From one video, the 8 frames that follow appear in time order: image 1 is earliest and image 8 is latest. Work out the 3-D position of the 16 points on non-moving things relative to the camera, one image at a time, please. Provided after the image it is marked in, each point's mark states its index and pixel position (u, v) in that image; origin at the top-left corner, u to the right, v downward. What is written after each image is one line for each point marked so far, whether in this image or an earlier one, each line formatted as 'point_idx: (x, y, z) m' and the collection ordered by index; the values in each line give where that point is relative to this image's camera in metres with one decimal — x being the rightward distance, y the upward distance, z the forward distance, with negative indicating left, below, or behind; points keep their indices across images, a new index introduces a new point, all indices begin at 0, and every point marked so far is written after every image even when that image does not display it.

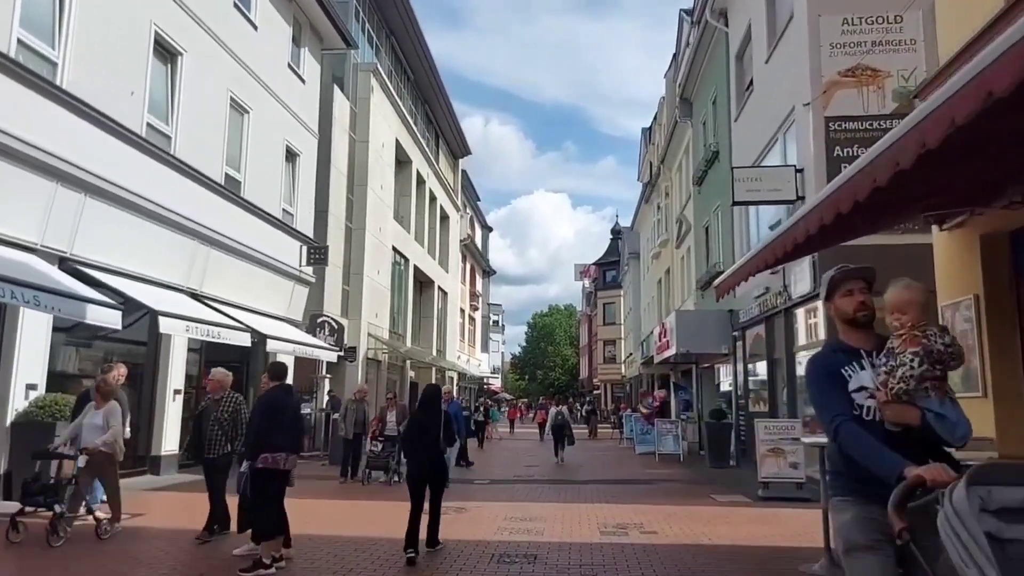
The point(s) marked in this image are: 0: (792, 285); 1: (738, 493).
0: (+5.5, 0.0, +13.3) m
1: (+4.2, -3.8, +12.7) m
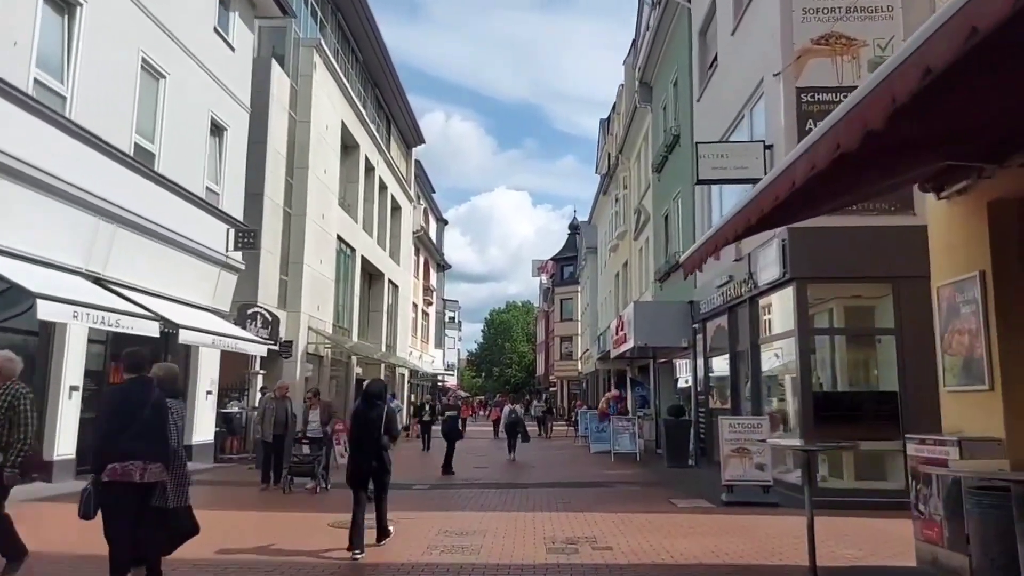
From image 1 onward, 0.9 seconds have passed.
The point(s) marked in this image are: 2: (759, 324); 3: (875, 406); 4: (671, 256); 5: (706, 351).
0: (+4.4, +0.3, +12.2) m
1: (+3.2, -3.5, +11.6) m
2: (+4.6, -0.7, +12.7) m
3: (+5.6, -1.9, +10.7) m
4: (+4.6, +0.9, +19.7) m
5: (+4.6, -1.5, +16.2) m
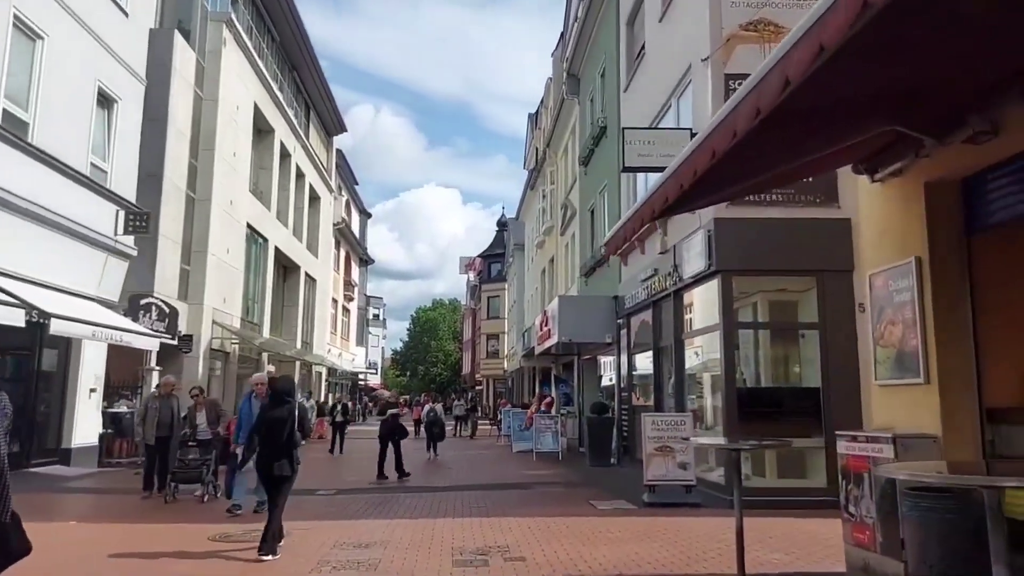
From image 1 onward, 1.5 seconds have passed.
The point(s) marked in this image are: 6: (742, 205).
0: (+3.0, +0.4, +11.9) m
1: (+1.8, -3.4, +11.1) m
2: (+3.1, -0.5, +12.3) m
3: (+4.3, -1.8, +10.5) m
4: (+2.4, +1.1, +19.3) m
5: (+2.8, -1.4, +15.9) m
6: (+3.6, +1.3, +10.6) m
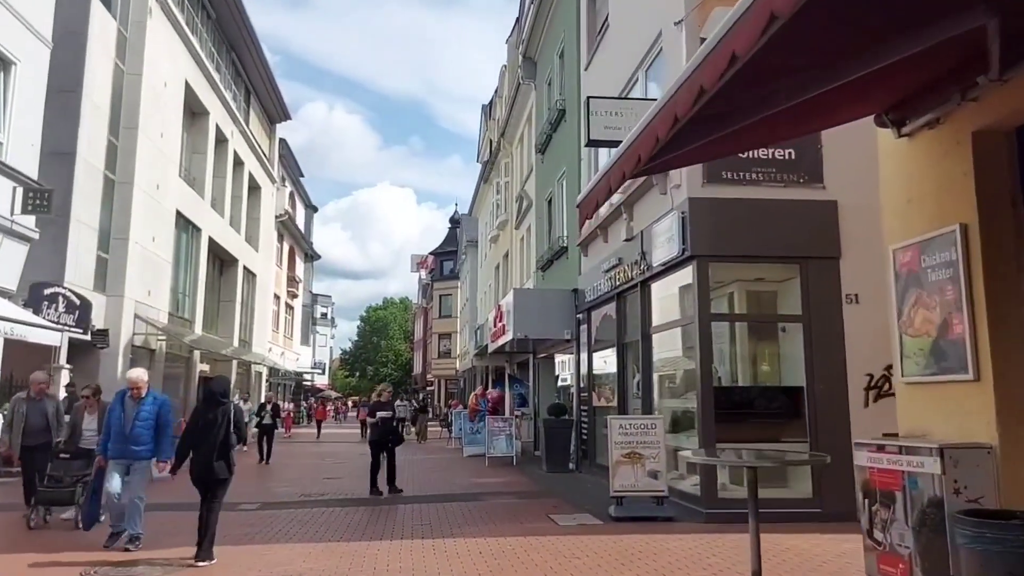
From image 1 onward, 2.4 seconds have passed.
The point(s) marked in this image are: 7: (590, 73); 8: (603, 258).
0: (+2.2, +0.6, +10.7) m
1: (+1.0, -3.2, +9.9) m
2: (+2.3, -0.4, +11.2) m
3: (+3.6, -1.6, +9.4) m
4: (+1.1, +1.2, +18.1) m
5: (+1.7, -1.2, +14.7) m
6: (+2.9, +1.5, +9.5) m
7: (+1.8, +4.9, +15.4) m
8: (+1.8, +0.6, +13.5) m
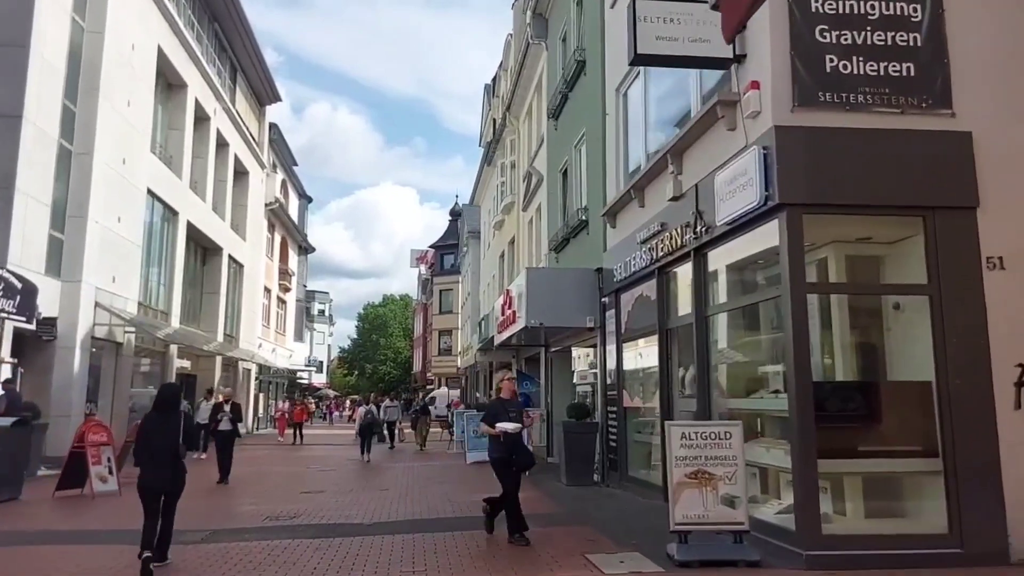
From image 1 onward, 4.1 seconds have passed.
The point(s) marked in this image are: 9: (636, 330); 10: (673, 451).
0: (+2.5, +1.0, +8.3) m
1: (+1.3, -2.8, +7.4) m
2: (+2.6, 0.0, +8.8) m
3: (+3.9, -1.2, +7.0) m
4: (+1.4, +1.7, +15.6) m
5: (+2.0, -0.8, +12.3) m
6: (+3.2, +1.9, +7.0) m
7: (+2.0, +5.3, +13.0) m
8: (+2.1, +1.0, +11.0) m
9: (+2.1, -0.7, +11.6) m
10: (+1.6, -1.7, +6.8) m
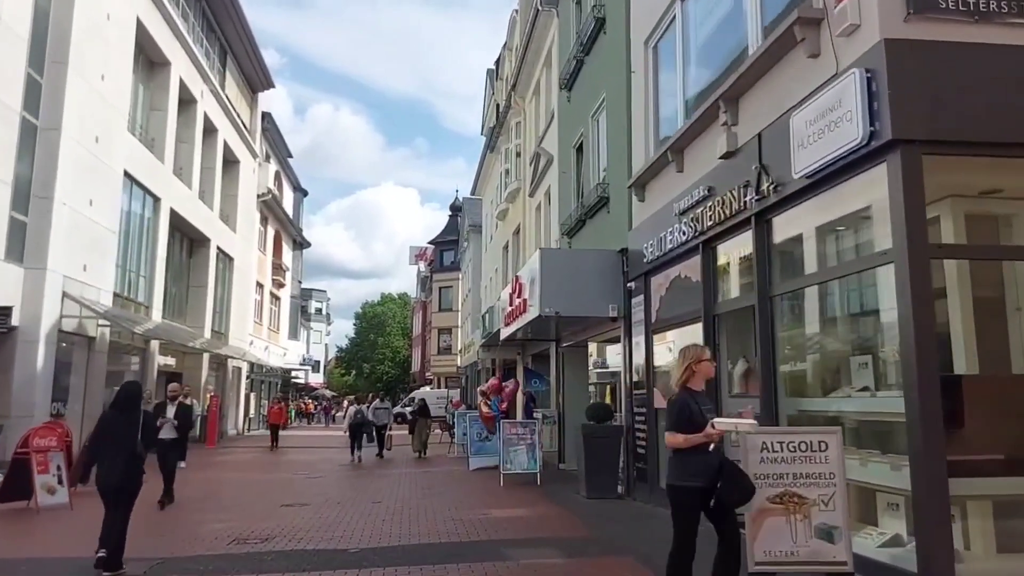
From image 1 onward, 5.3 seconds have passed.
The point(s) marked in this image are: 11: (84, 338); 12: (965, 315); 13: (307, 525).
0: (+2.7, +1.3, +6.6) m
1: (+1.5, -2.5, +5.8) m
2: (+2.8, +0.3, +7.1) m
3: (+4.1, -0.9, +5.4) m
4: (+1.6, +1.9, +14.0) m
5: (+2.1, -0.5, +10.6) m
6: (+3.4, +2.1, +5.4) m
7: (+2.2, +5.5, +11.3) m
8: (+2.3, +1.3, +9.4) m
9: (+2.3, -0.4, +9.9) m
10: (+1.8, -1.4, +5.2) m
11: (-11.9, -1.4, +19.0) m
12: (+3.7, -0.3, +5.4) m
13: (-2.9, -3.3, +9.5) m
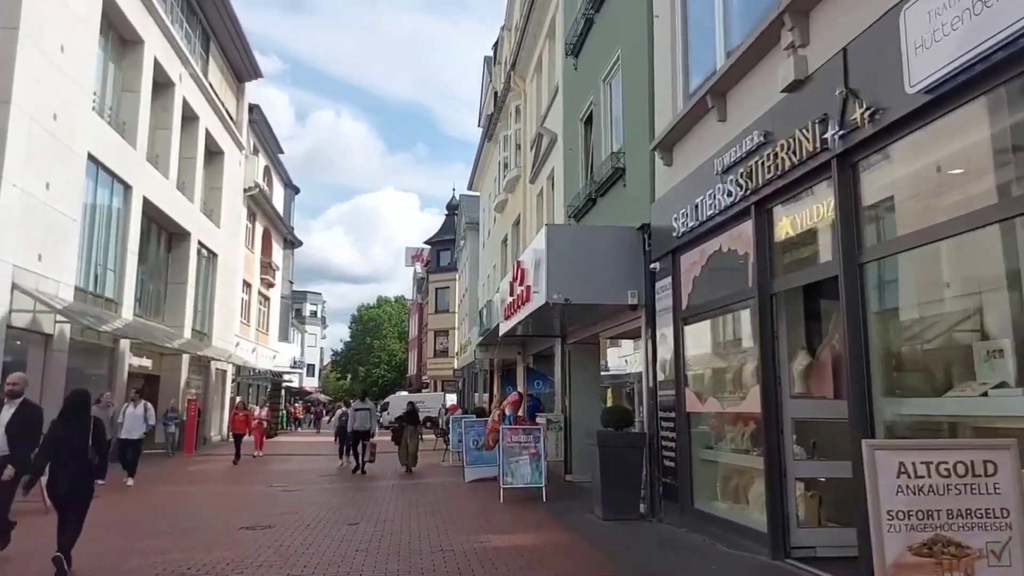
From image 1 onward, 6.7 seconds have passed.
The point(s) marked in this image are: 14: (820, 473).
0: (+2.7, +1.5, +4.9) m
1: (+1.5, -2.2, +4.0) m
2: (+2.8, +0.6, +5.4) m
3: (+4.1, -0.6, +3.6) m
4: (+1.6, +2.2, +12.2) m
5: (+2.2, -0.3, +8.9) m
6: (+3.4, +2.4, +3.7) m
7: (+2.2, +5.8, +9.6) m
8: (+2.3, +1.5, +7.7) m
9: (+2.3, -0.2, +8.2) m
10: (+1.9, -1.1, +3.4) m
11: (-11.9, -1.2, +17.2) m
12: (+3.8, 0.0, +3.7) m
13: (-2.8, -3.1, +7.7) m
14: (+3.0, -1.8, +6.6) m
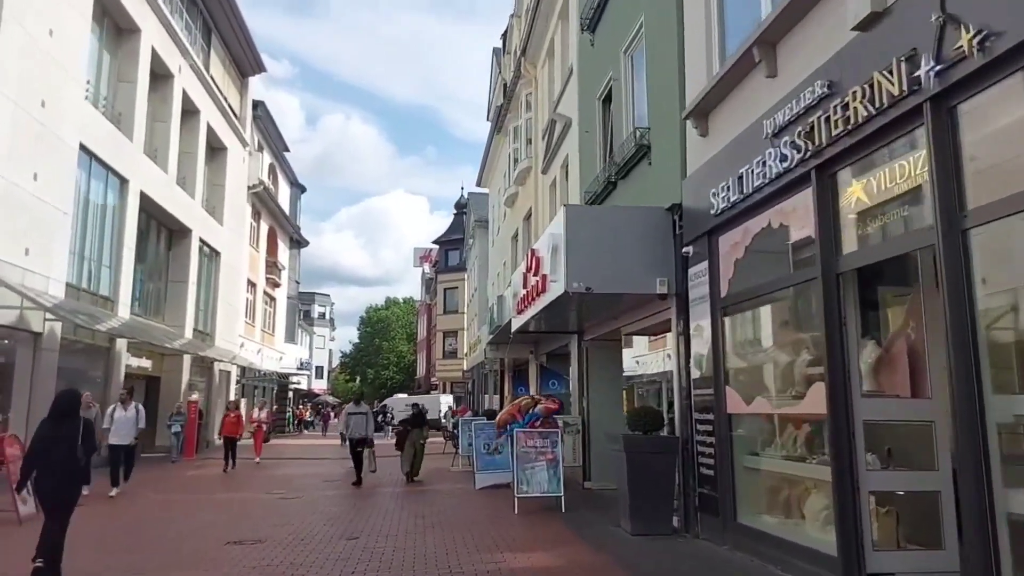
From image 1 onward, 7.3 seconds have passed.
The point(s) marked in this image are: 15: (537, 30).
0: (+2.9, +1.7, +3.9) m
1: (+1.6, -2.1, +3.0) m
2: (+2.9, +0.8, +4.4) m
3: (+4.2, -0.4, +2.6) m
4: (+1.8, +2.3, +11.2) m
5: (+2.4, -0.1, +7.8) m
6: (+3.5, +2.6, +2.6) m
7: (+2.4, +6.0, +8.6) m
8: (+2.5, +1.7, +6.6) m
9: (+2.5, 0.0, +7.1) m
10: (+2.0, -0.9, +2.4) m
11: (-11.6, -1.1, +16.3) m
12: (+3.9, +0.2, +2.7) m
13: (-2.6, -2.9, +6.7) m
14: (+3.2, -1.6, +5.6) m
15: (+0.8, +7.6, +19.8) m
